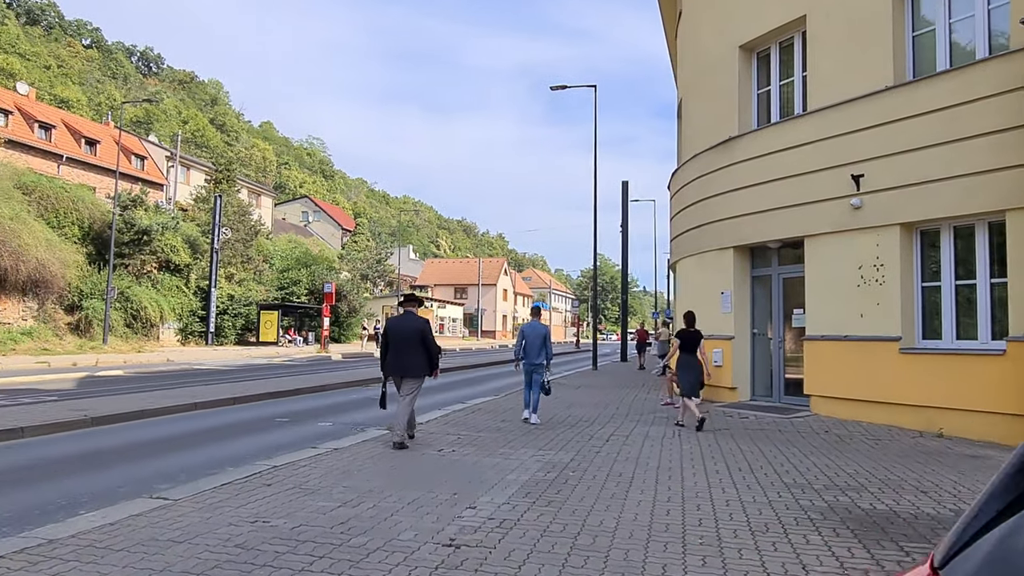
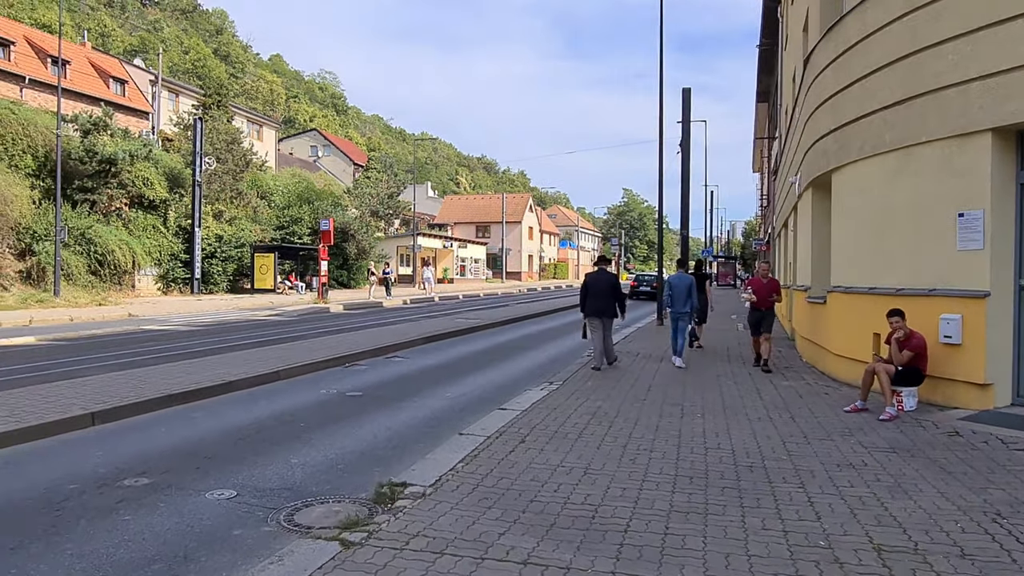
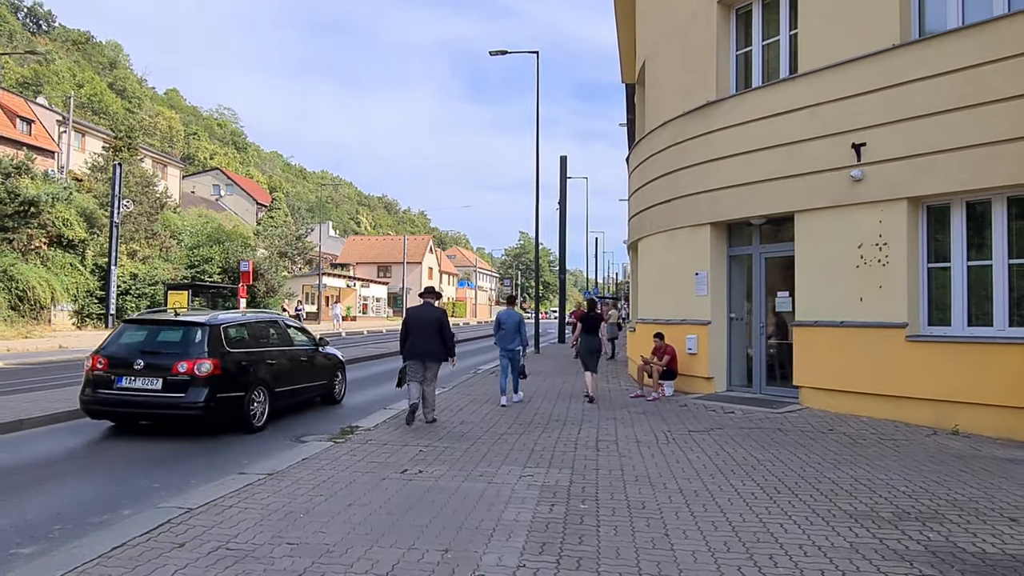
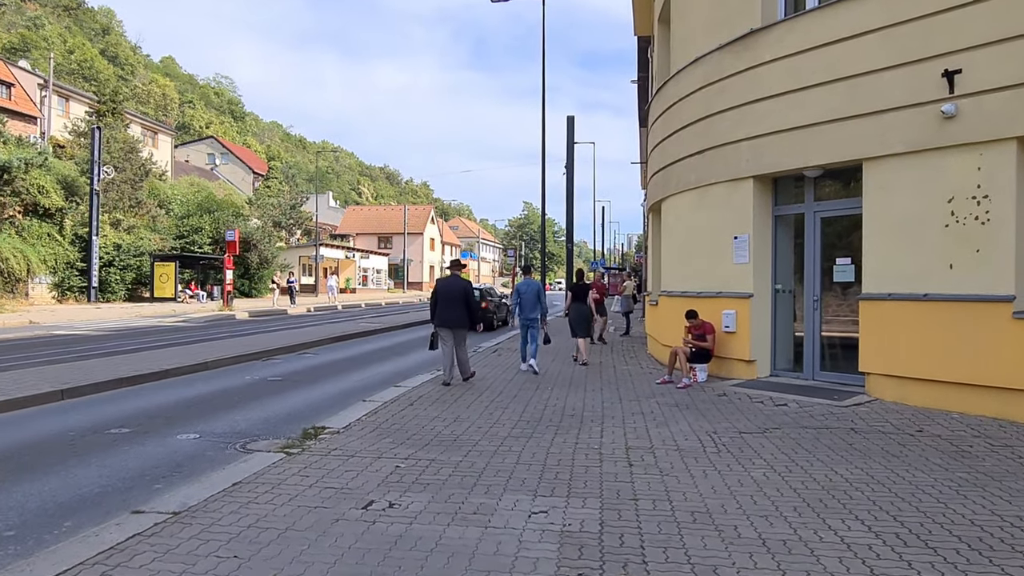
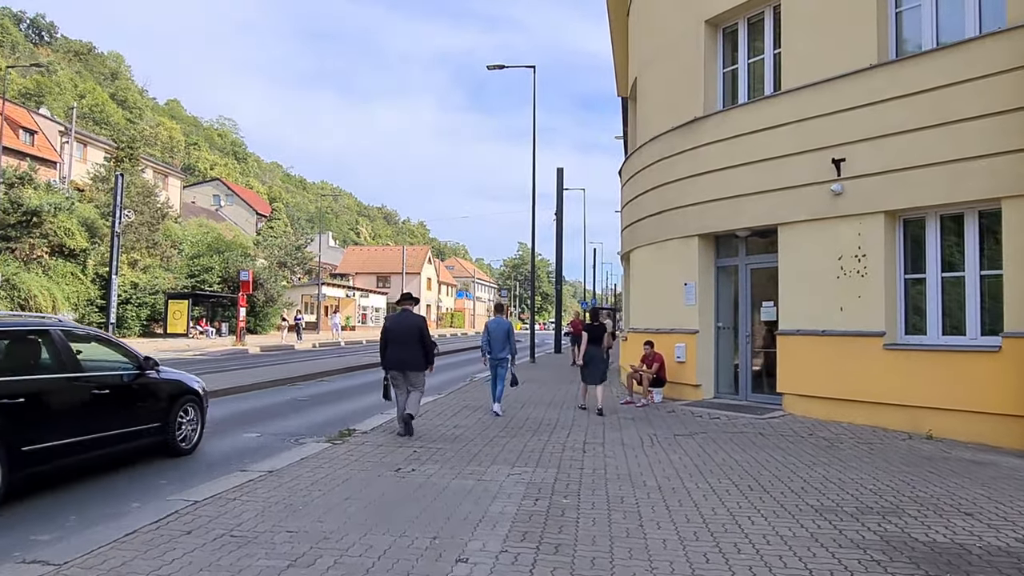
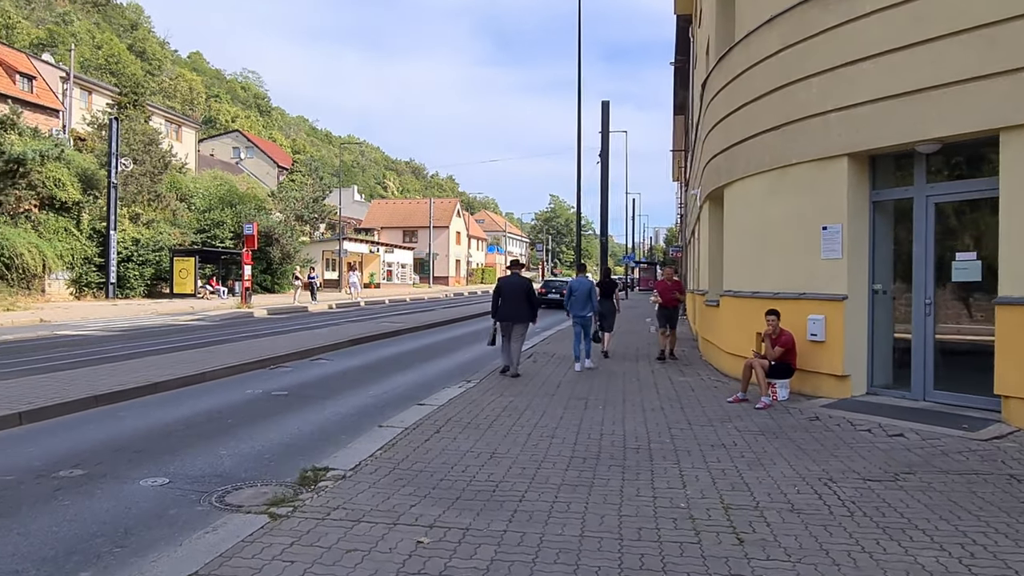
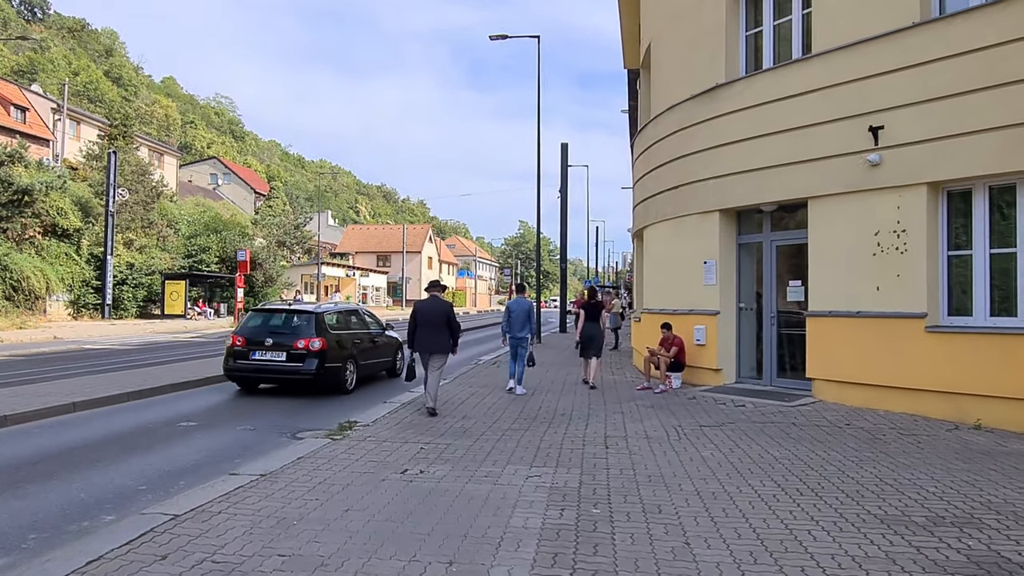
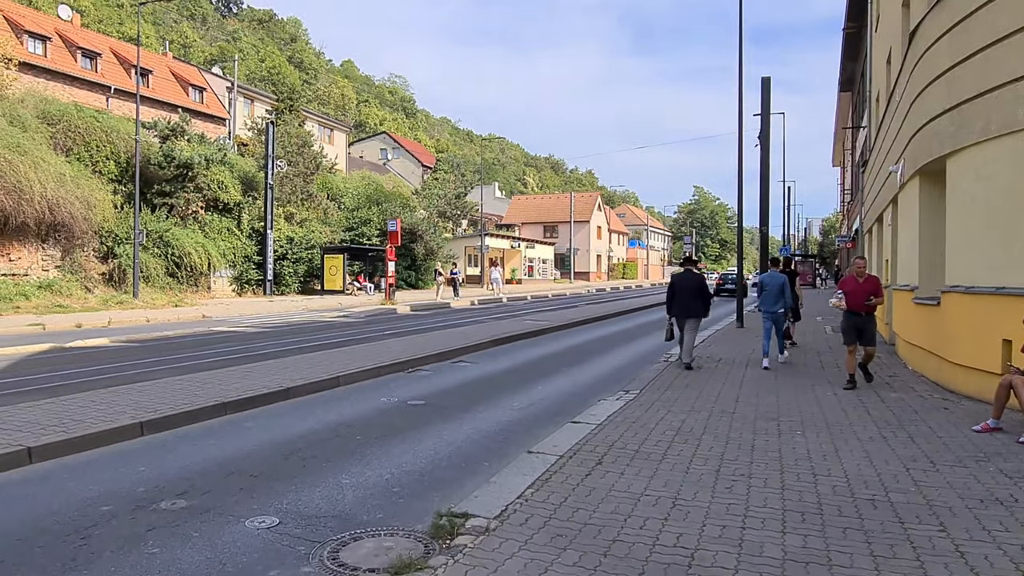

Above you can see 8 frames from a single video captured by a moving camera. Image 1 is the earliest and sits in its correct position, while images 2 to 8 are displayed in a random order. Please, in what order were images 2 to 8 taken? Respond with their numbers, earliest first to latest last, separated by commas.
5, 3, 7, 4, 6, 2, 8
